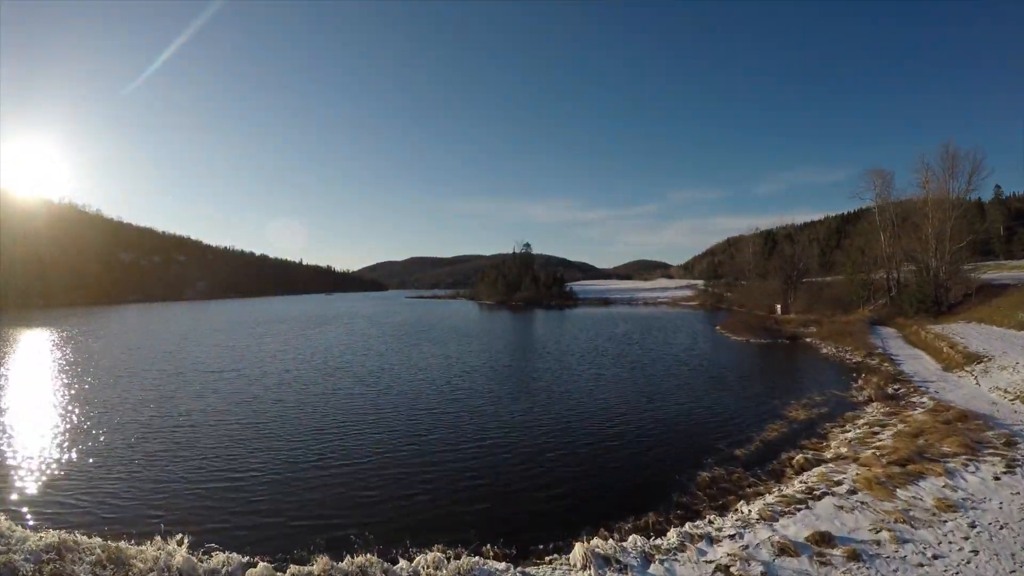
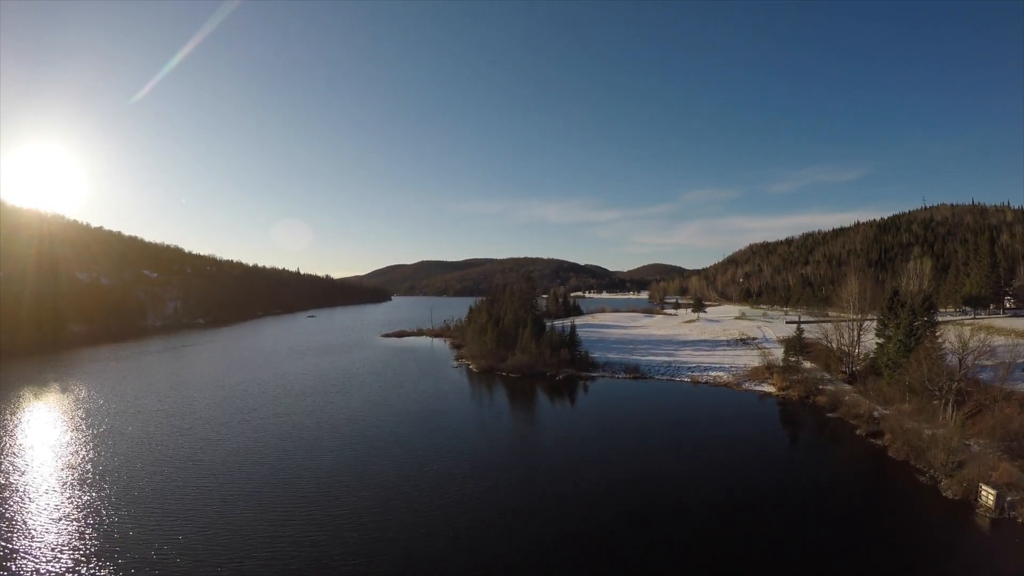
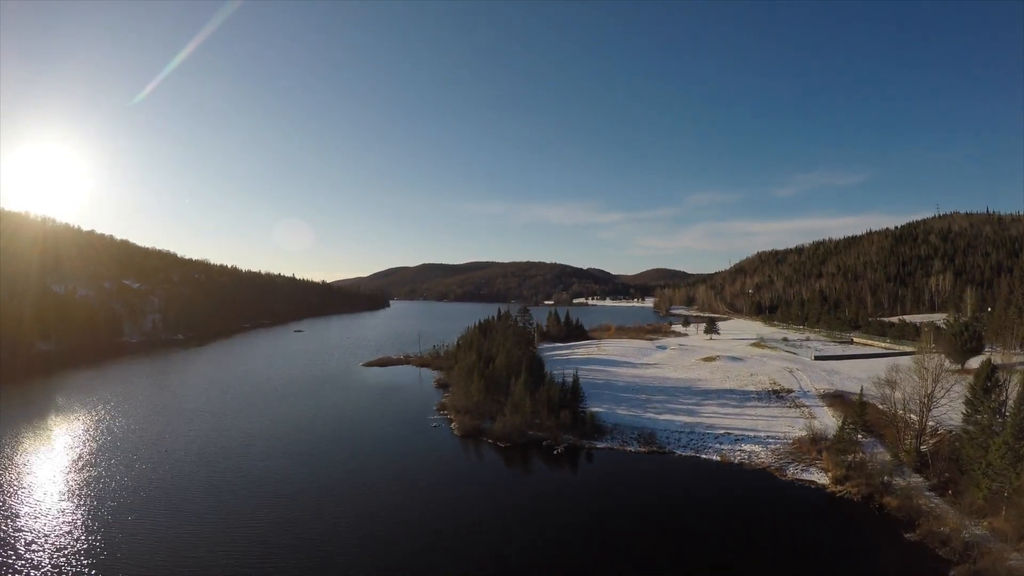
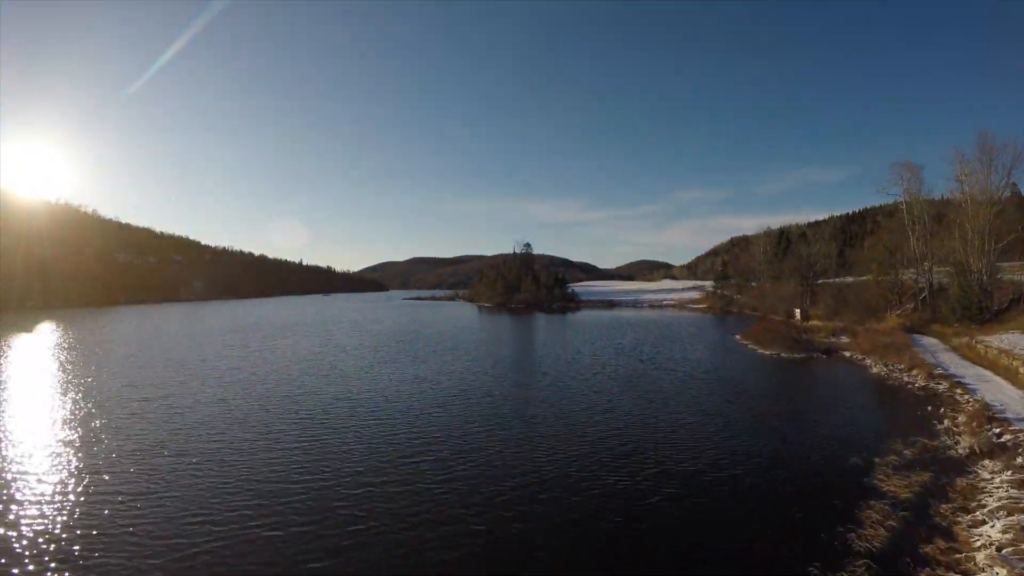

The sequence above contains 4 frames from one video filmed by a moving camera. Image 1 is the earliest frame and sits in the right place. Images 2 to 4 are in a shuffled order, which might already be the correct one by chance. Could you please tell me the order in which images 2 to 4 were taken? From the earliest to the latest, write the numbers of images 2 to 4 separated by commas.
4, 2, 3
